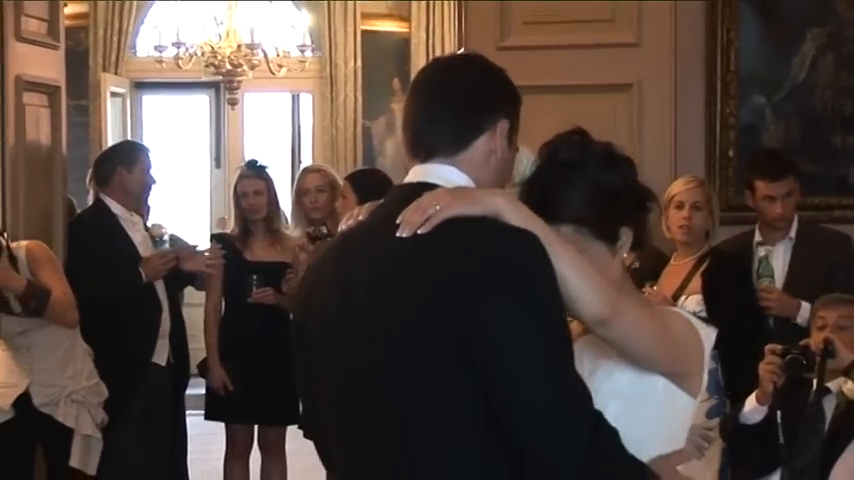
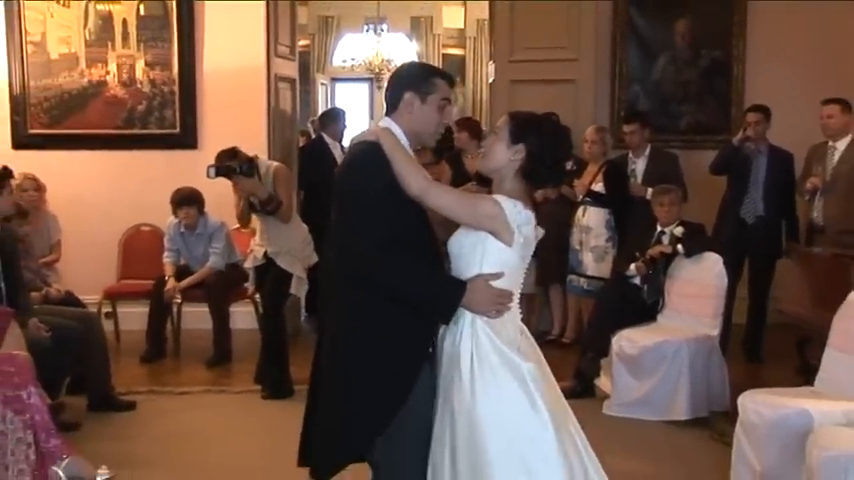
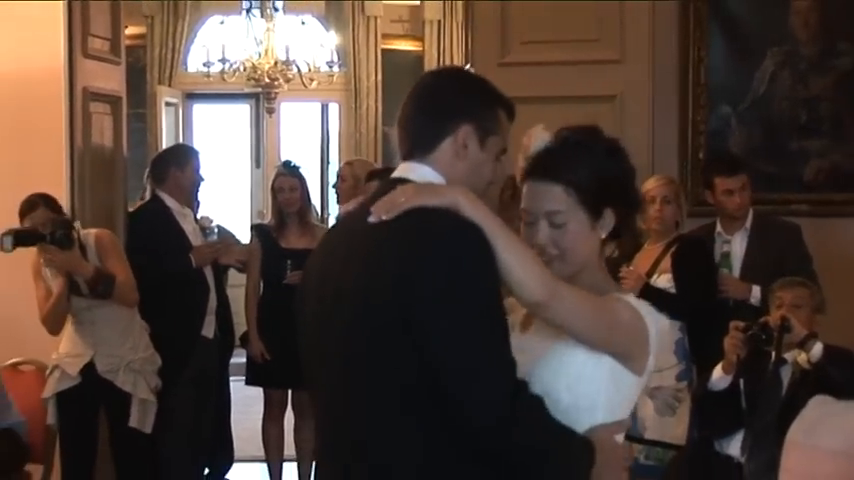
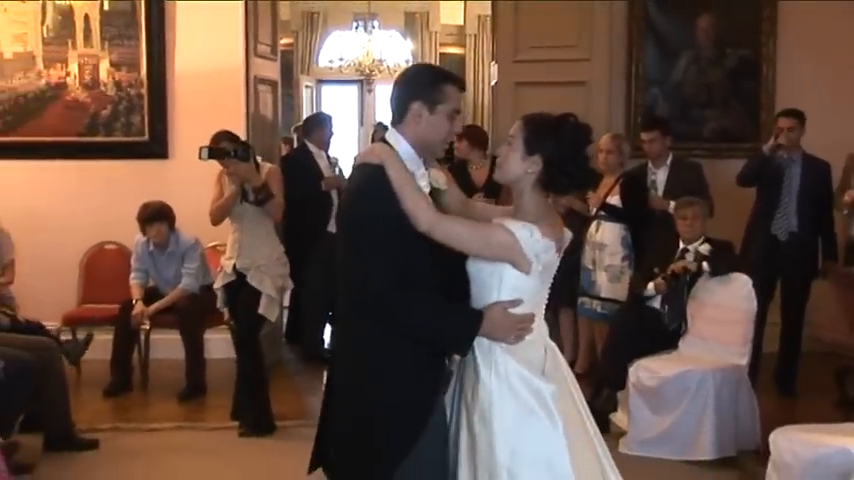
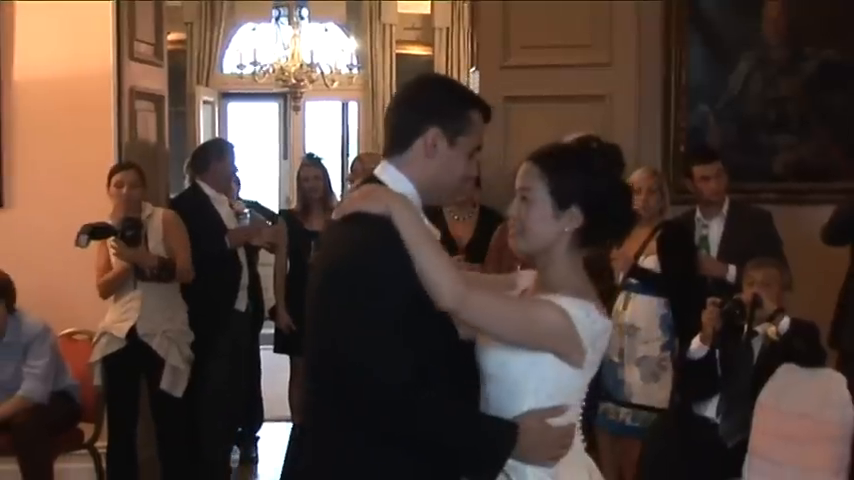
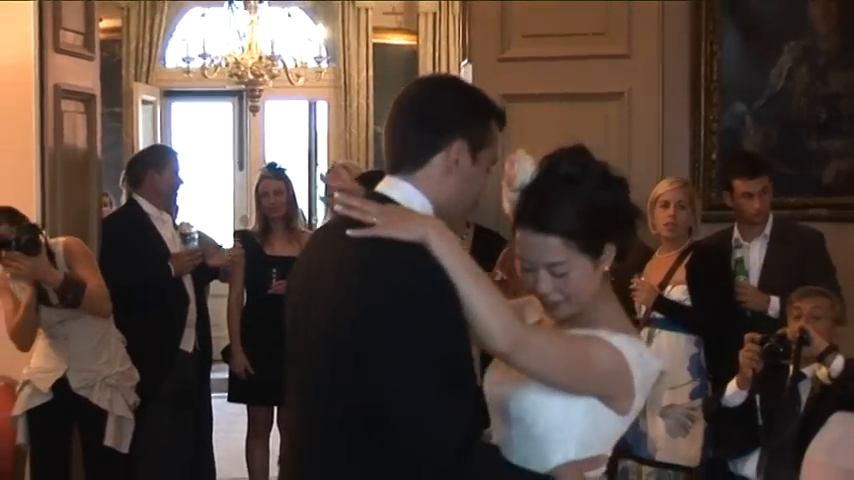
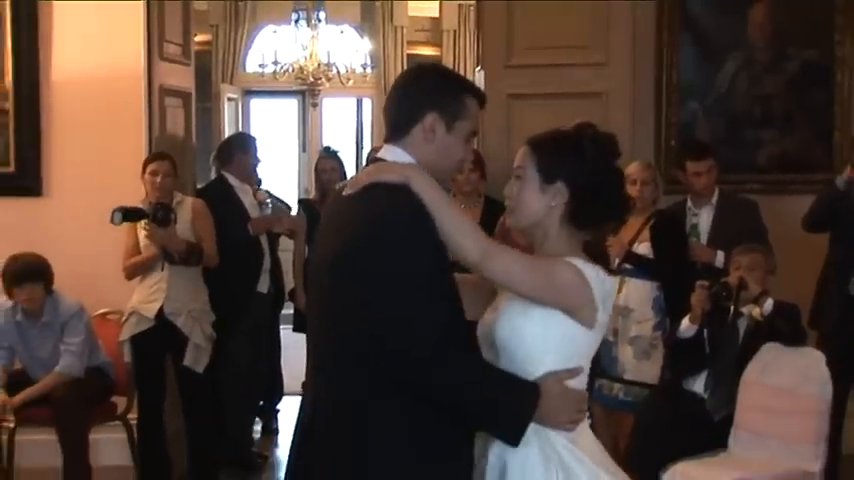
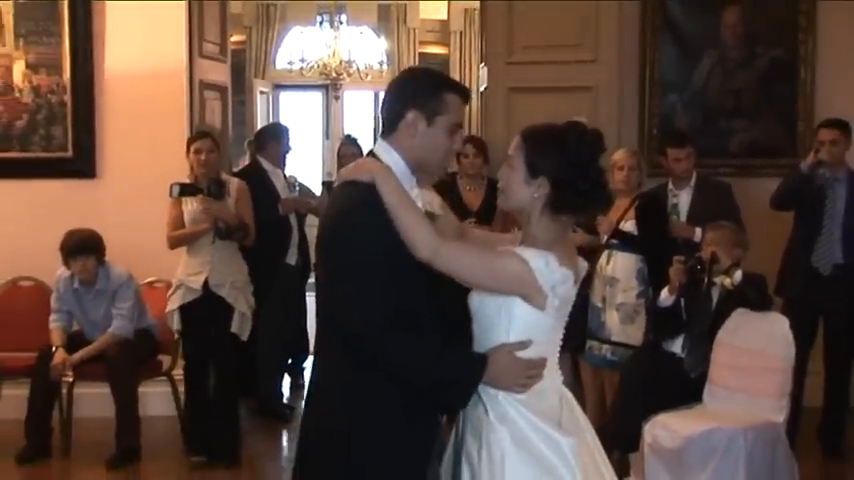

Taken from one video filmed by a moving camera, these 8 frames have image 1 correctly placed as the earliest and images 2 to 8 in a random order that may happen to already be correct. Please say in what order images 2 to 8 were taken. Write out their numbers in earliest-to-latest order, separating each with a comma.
6, 3, 5, 7, 8, 4, 2
